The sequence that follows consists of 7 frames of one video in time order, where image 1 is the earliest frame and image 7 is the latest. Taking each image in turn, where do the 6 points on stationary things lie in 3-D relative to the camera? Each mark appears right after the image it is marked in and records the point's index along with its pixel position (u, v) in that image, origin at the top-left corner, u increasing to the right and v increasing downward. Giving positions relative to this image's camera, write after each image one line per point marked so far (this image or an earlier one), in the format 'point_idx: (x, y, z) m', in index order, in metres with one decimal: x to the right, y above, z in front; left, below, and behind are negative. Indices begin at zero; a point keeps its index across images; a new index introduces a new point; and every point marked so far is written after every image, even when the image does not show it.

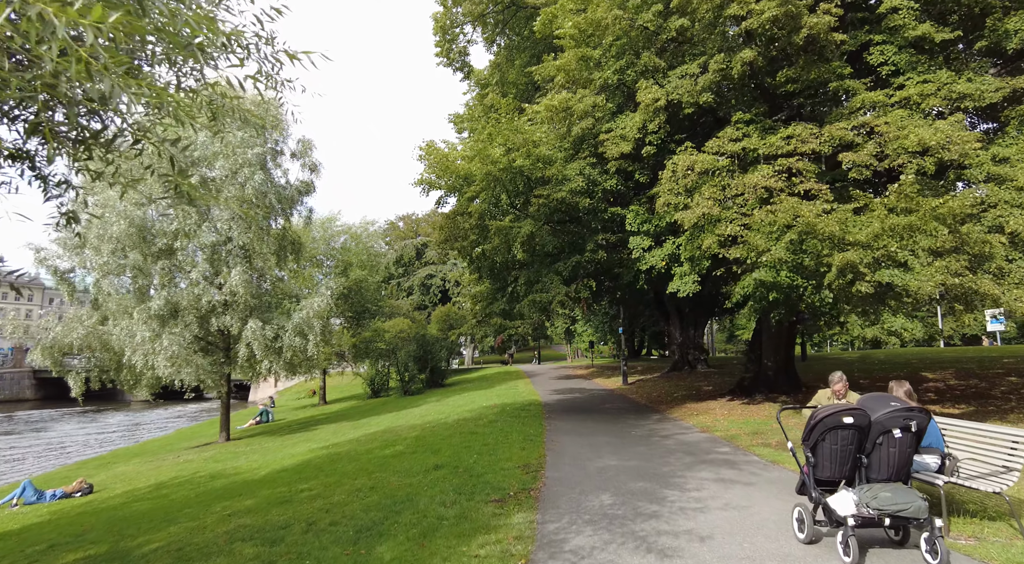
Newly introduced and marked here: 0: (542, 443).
0: (+0.6, -3.2, +12.3) m
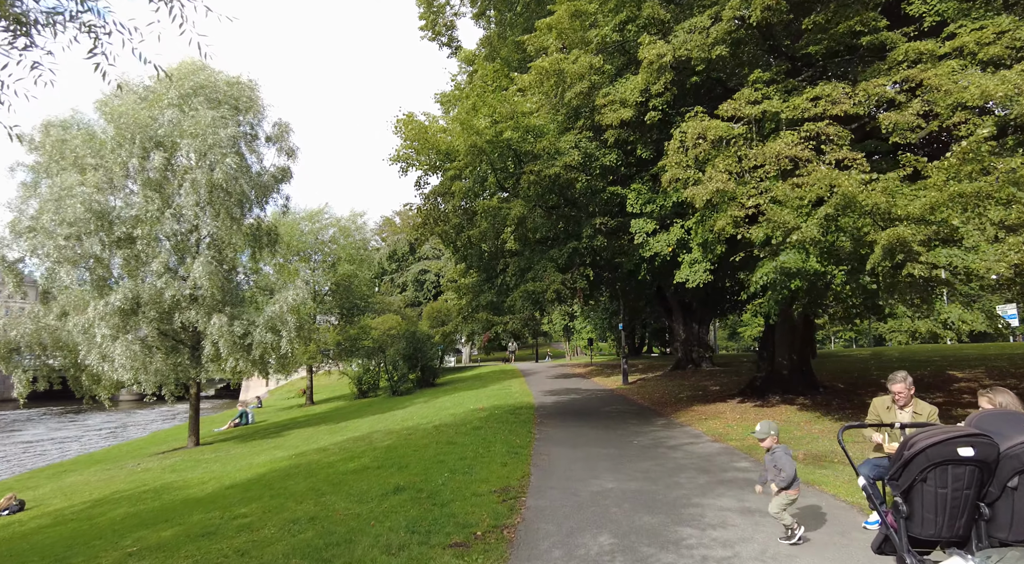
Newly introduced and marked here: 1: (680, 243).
0: (+0.3, -2.9, +10.4) m
1: (+3.7, +0.8, +13.8) m
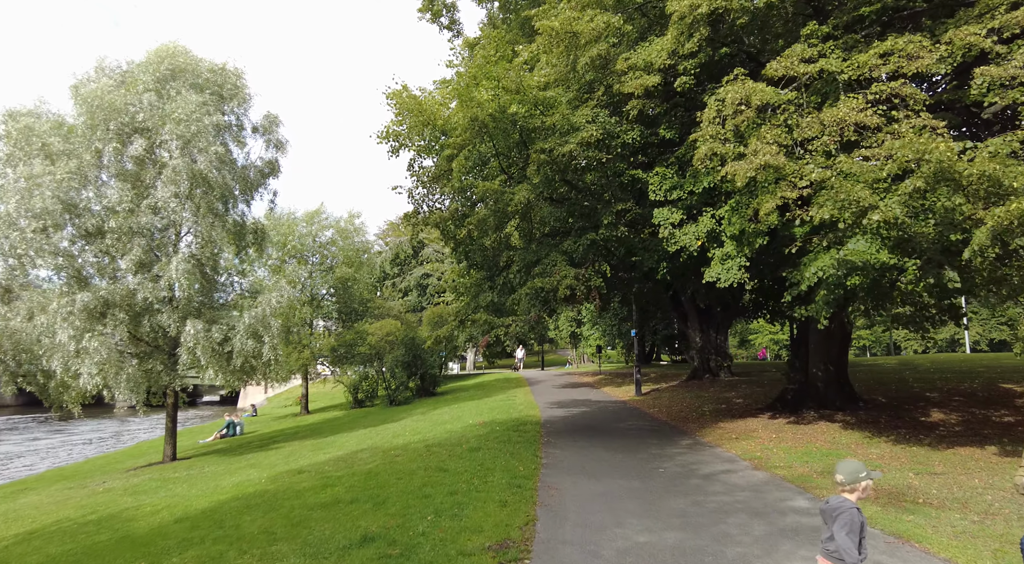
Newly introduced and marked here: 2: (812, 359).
0: (+0.3, -2.8, +8.5) m
1: (+3.7, +0.9, +11.8) m
2: (+8.4, -2.1, +17.7) m
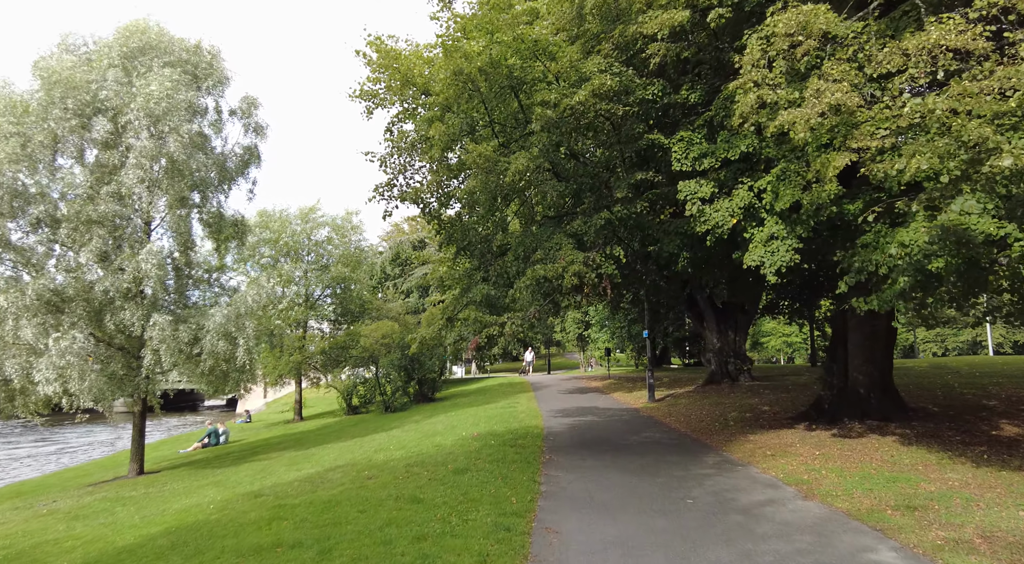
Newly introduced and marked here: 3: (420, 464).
0: (+0.2, -2.6, +6.4) m
1: (+3.6, +1.1, +9.7) m
2: (+8.3, -2.0, +15.5) m
3: (-1.7, -3.4, +11.8) m
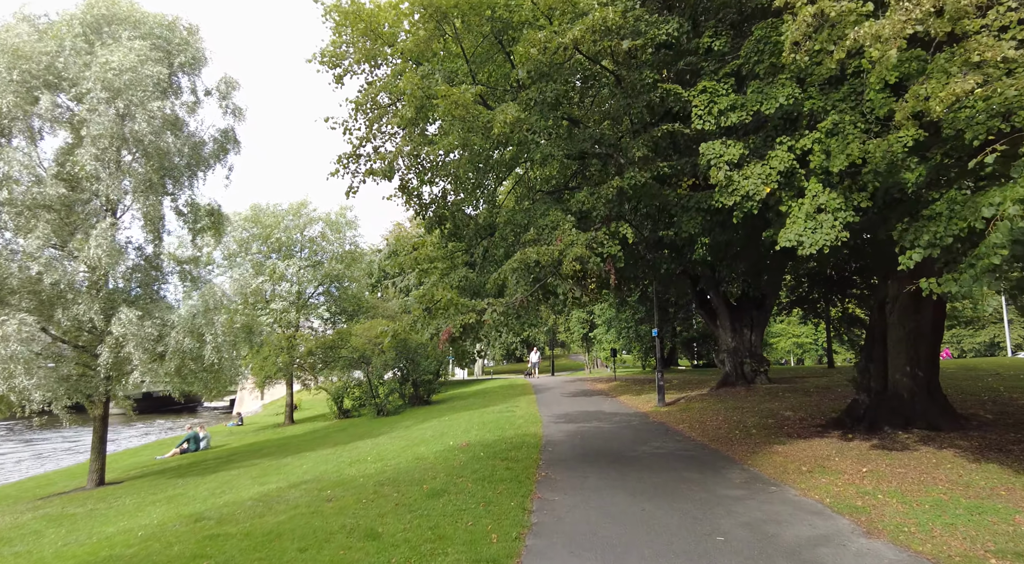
0: (-0.1, -2.3, +4.5) m
1: (+3.4, +1.3, +7.8) m
2: (+8.2, -1.7, +13.6) m
3: (-1.9, -3.2, +10.0) m
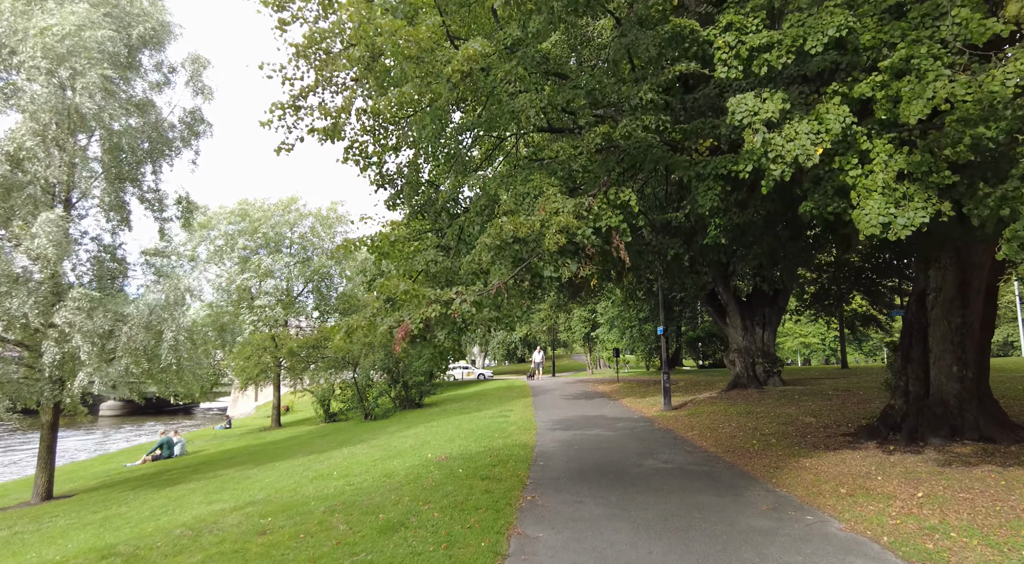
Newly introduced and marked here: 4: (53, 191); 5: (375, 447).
0: (-0.4, -2.1, +2.7) m
1: (+3.1, +1.6, +6.0) m
2: (+7.9, -1.5, +11.8) m
3: (-2.2, -2.9, +8.2) m
4: (-11.9, +2.2, +15.9) m
5: (-3.6, -4.3, +16.5) m
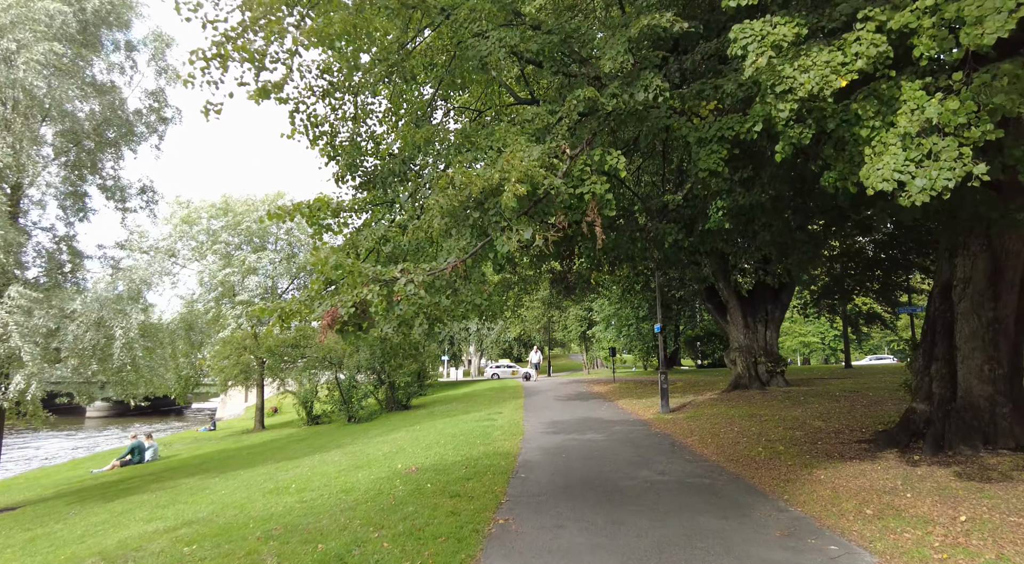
0: (-0.7, -2.0, +1.5) m
1: (+2.8, +1.7, +4.8) m
2: (+7.6, -1.3, +10.6) m
3: (-2.5, -2.8, +6.9) m
4: (-12.3, +2.4, +14.6) m
5: (-4.0, -4.1, +15.2) m
